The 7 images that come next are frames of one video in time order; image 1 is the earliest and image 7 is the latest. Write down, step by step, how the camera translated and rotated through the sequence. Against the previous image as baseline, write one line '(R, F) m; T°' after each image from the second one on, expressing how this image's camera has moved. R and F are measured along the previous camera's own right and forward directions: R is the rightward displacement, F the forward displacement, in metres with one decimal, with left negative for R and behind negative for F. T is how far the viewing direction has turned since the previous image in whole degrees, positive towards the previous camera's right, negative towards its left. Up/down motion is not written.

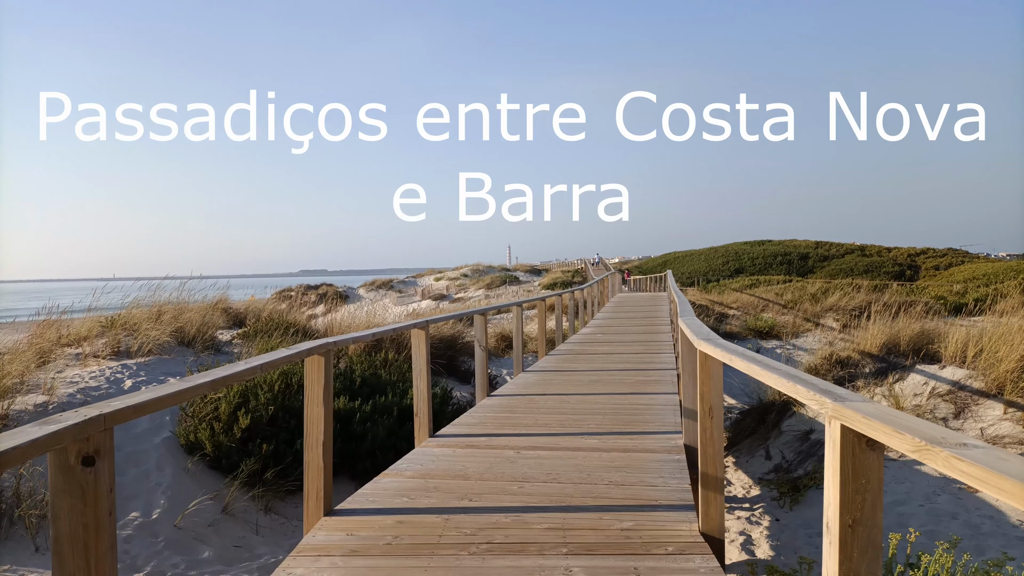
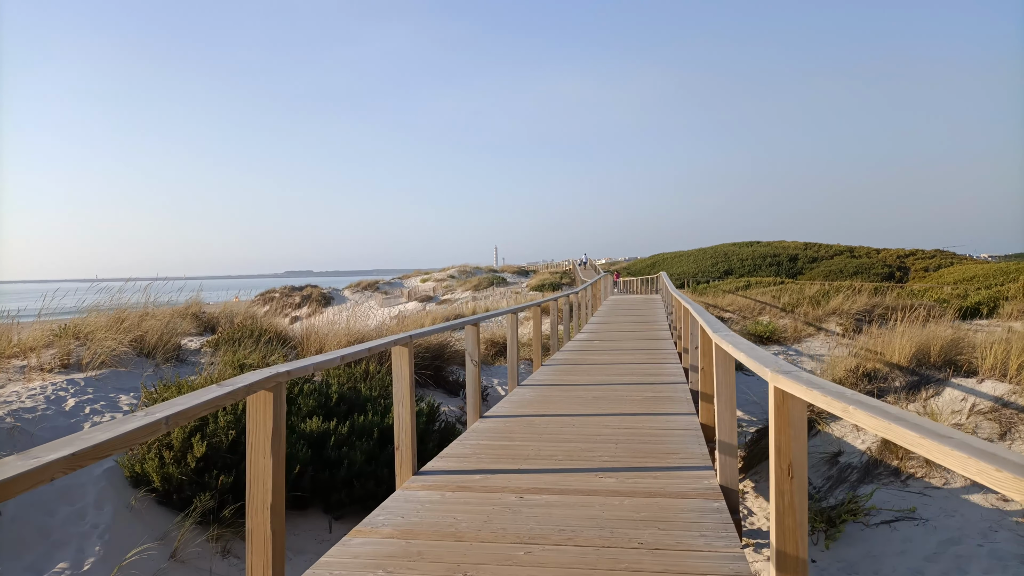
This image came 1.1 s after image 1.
(-0.1, +0.6) m; +1°
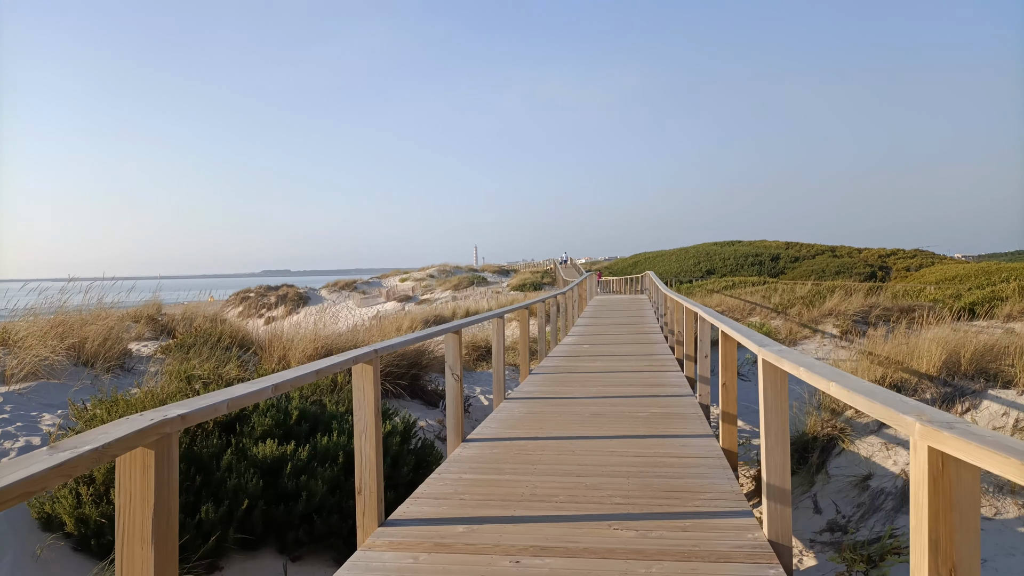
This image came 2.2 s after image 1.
(0.0, +0.6) m; +2°
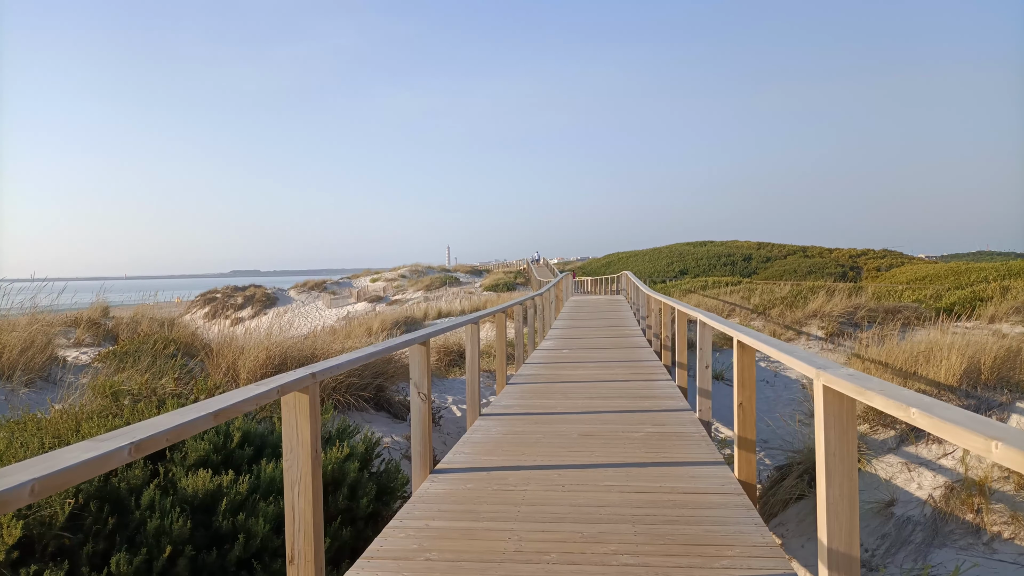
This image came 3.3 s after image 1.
(0.0, +0.6) m; +3°
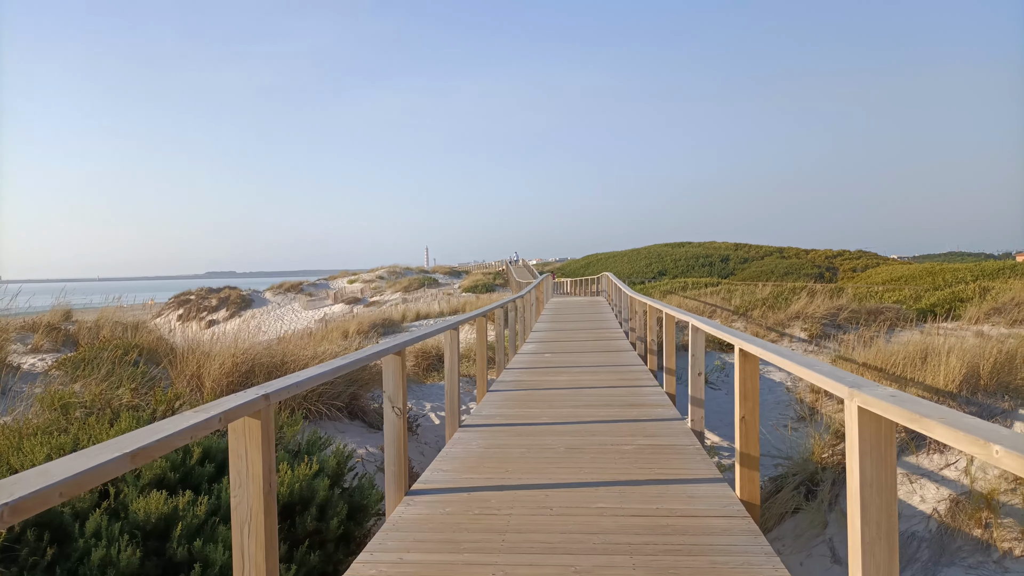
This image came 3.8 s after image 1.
(0.0, +0.3) m; +2°
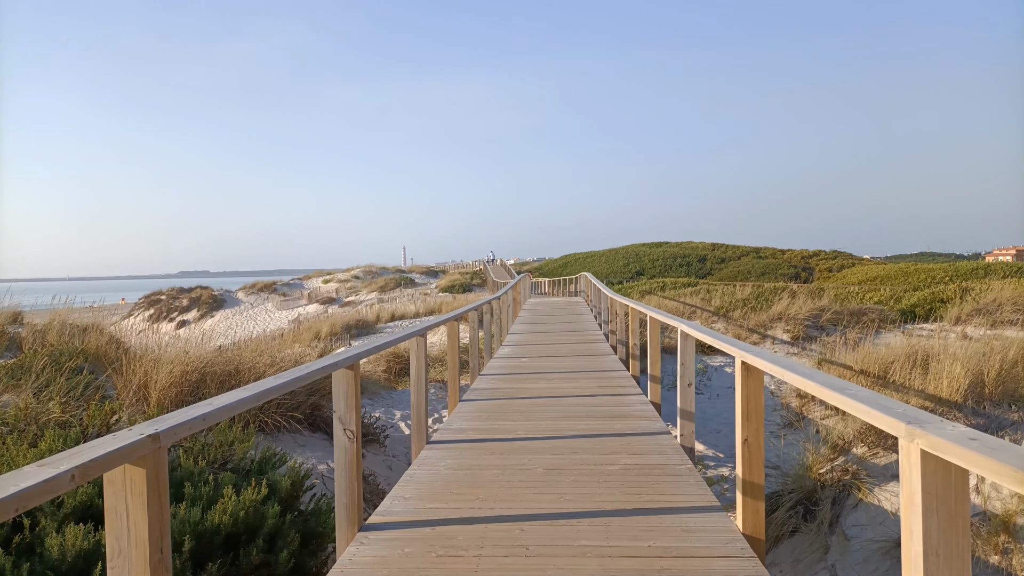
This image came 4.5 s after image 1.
(0.0, +0.4) m; +2°
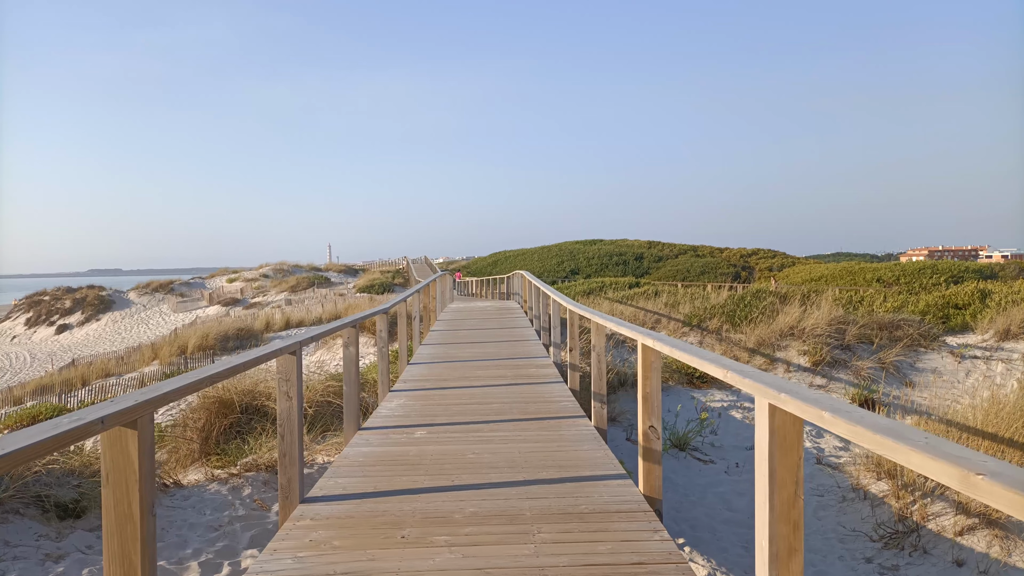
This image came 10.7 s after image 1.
(+0.2, +3.1) m; +7°
